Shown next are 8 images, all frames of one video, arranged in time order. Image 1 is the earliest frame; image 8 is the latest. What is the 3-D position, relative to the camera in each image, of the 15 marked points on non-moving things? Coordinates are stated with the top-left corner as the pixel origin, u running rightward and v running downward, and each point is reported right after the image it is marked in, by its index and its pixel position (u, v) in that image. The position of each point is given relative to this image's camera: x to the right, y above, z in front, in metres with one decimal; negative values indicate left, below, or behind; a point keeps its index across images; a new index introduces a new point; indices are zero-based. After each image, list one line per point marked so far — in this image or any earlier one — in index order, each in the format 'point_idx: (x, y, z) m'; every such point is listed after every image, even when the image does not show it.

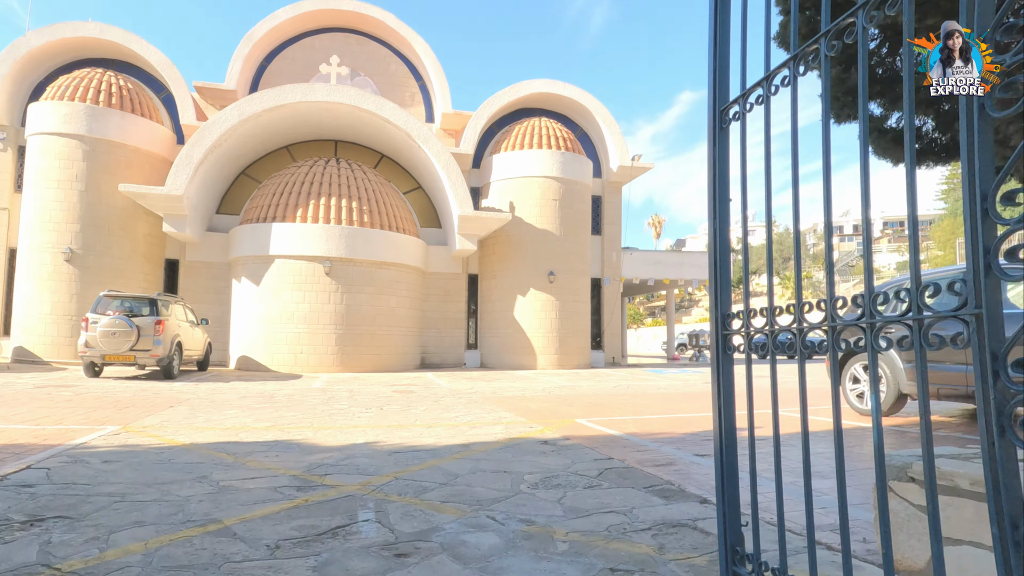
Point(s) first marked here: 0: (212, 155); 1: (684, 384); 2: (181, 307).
0: (-7.6, +3.3, +15.3) m
1: (+3.9, -2.2, +13.8) m
2: (-7.3, -0.5, +13.2) m
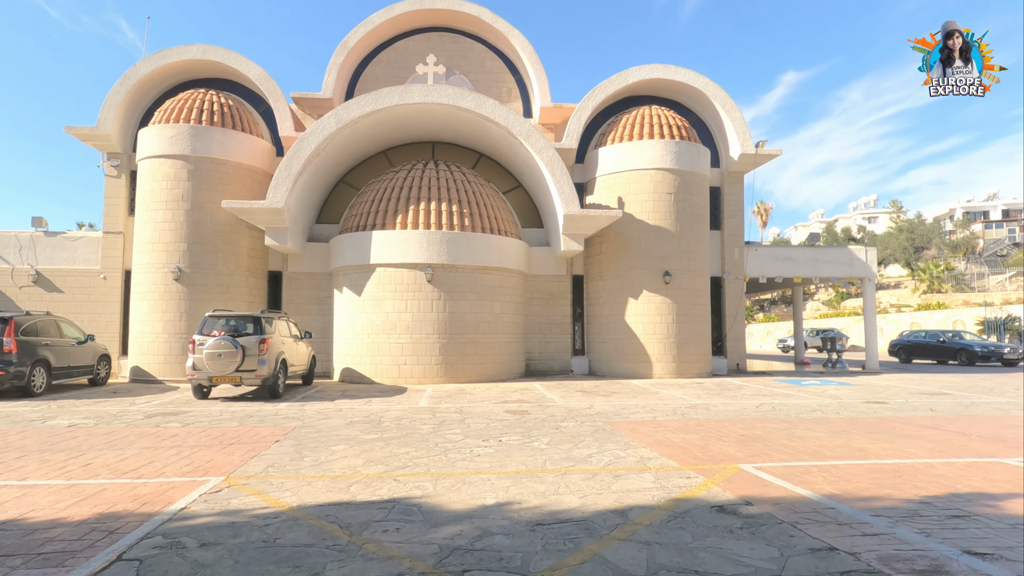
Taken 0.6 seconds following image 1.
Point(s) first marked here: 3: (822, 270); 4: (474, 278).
0: (-5.0, +3.0, +15.0) m
1: (+6.3, -2.2, +11.9) m
2: (-4.9, -0.7, +13.0) m
3: (+9.2, +0.6, +18.2) m
4: (-0.9, +0.2, +15.0) m
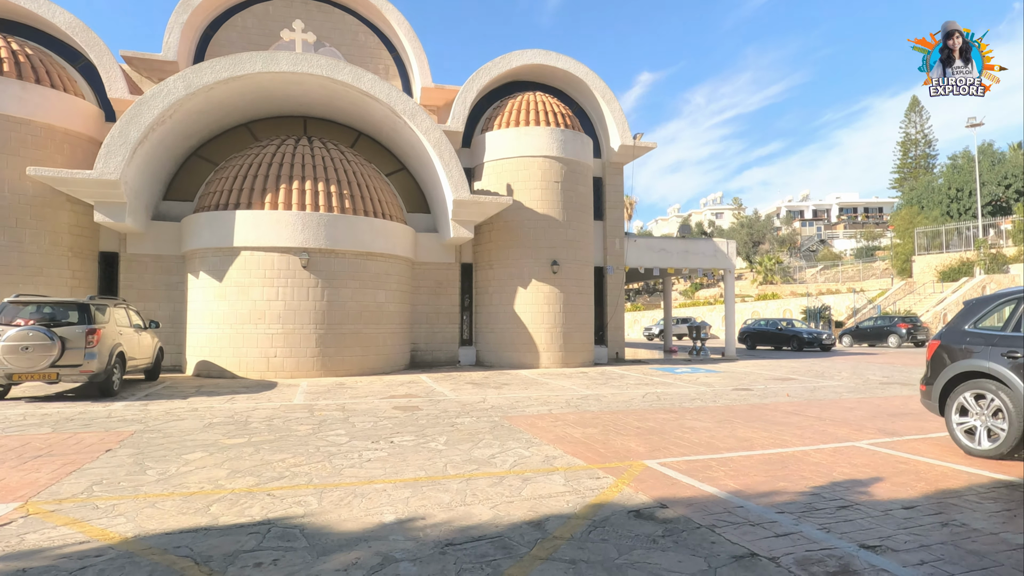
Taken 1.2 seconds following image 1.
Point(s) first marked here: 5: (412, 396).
0: (-7.5, +3.4, +13.2) m
1: (+4.1, -2.0, +12.5) m
2: (-7.0, -0.4, +11.2) m
3: (+5.7, +0.8, +19.2) m
4: (-3.6, +0.6, +14.0) m
5: (-1.8, -1.9, +10.8) m
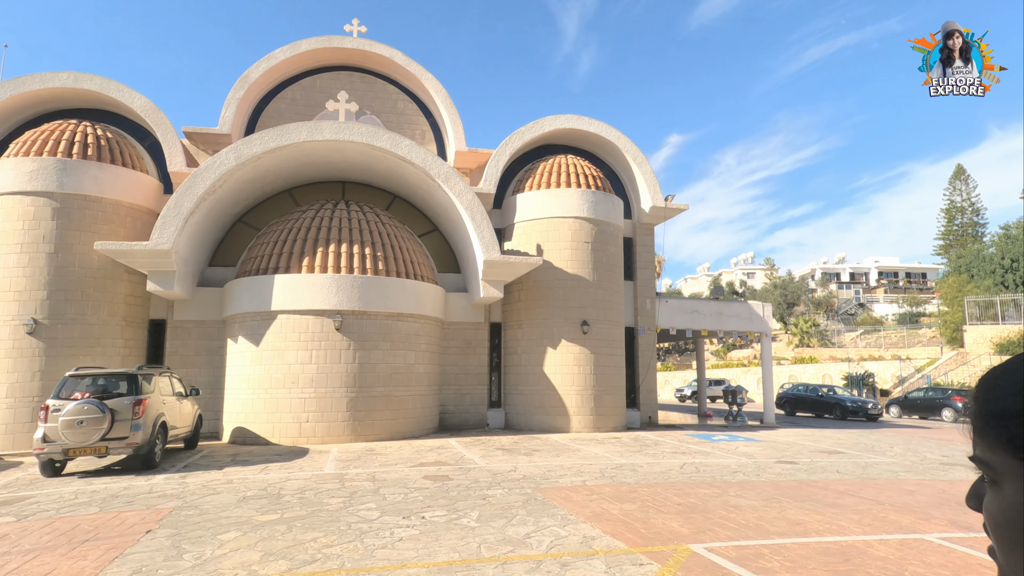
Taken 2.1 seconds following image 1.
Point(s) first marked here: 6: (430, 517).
0: (-6.9, +2.0, +13.6) m
1: (+4.7, -3.3, +11.9) m
2: (-6.5, -1.7, +11.3) m
3: (+6.6, -1.0, +18.8) m
4: (-2.9, -0.9, +14.0) m
5: (-1.2, -3.0, +10.5) m
6: (-0.9, -2.6, +6.8) m
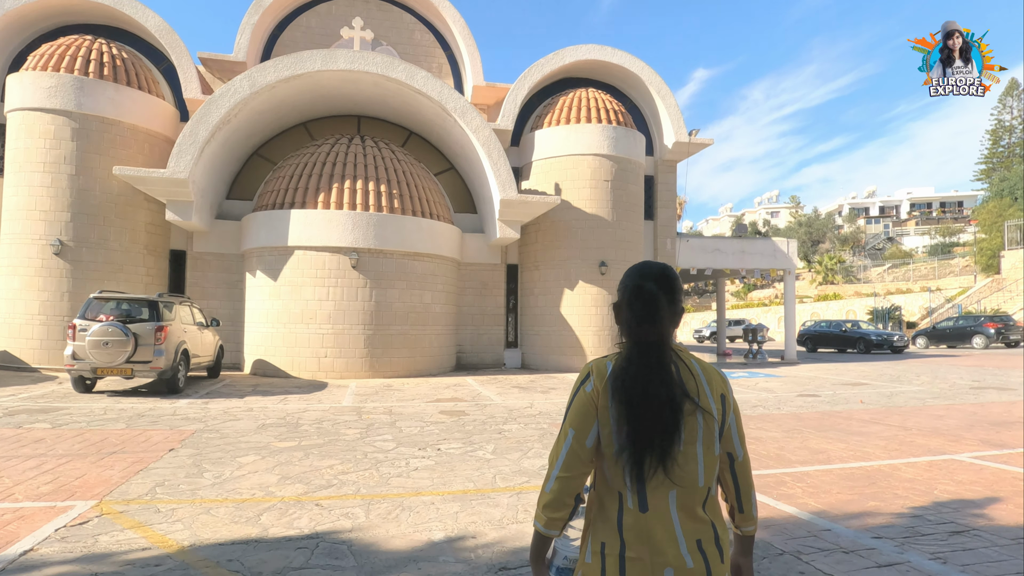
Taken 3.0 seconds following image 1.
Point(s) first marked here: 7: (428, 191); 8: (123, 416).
0: (-6.5, +3.4, +13.4) m
1: (+5.0, -2.1, +11.8) m
2: (-6.2, -0.4, +11.4) m
3: (+7.2, +0.7, +18.4) m
4: (-2.5, +0.5, +13.9) m
5: (-0.9, -1.9, +10.6) m
6: (-0.7, -1.8, +6.8) m
7: (-2.1, +2.4, +15.2) m
8: (-5.3, -1.8, +8.2) m
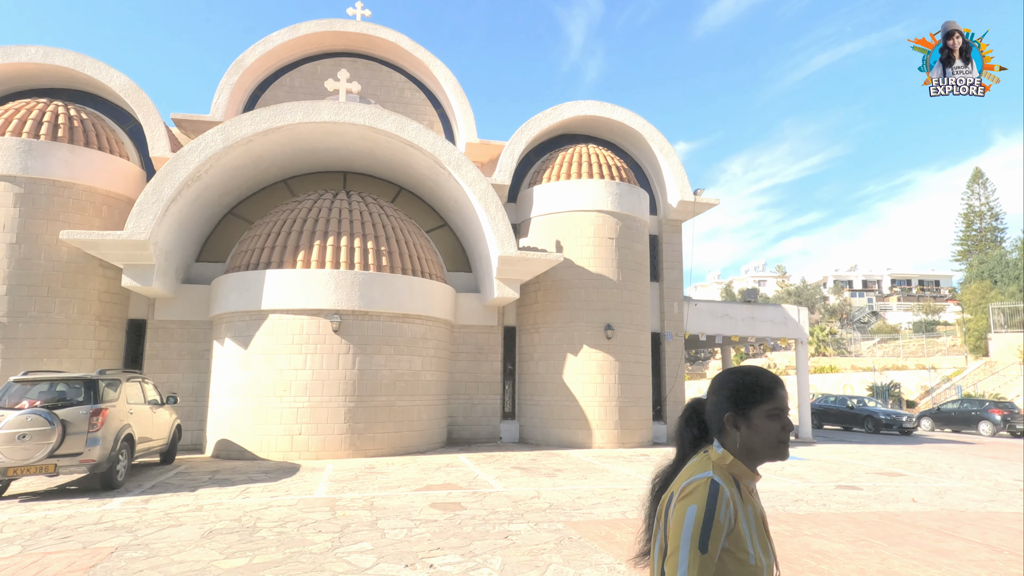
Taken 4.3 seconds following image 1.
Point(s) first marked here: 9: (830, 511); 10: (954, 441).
0: (-6.5, +2.0, +12.3) m
1: (+5.1, -3.2, +10.4) m
2: (-6.1, -1.5, +9.9) m
3: (+7.1, -1.1, +17.3) m
4: (-2.5, -0.8, +12.6) m
5: (-0.9, -3.0, +9.1) m
6: (-0.6, -2.4, +5.3) m
7: (-2.2, +0.9, +14.1) m
8: (-5.2, -2.6, +6.6) m
9: (+4.5, -2.9, +8.3) m
10: (+14.2, -4.7, +19.4) m
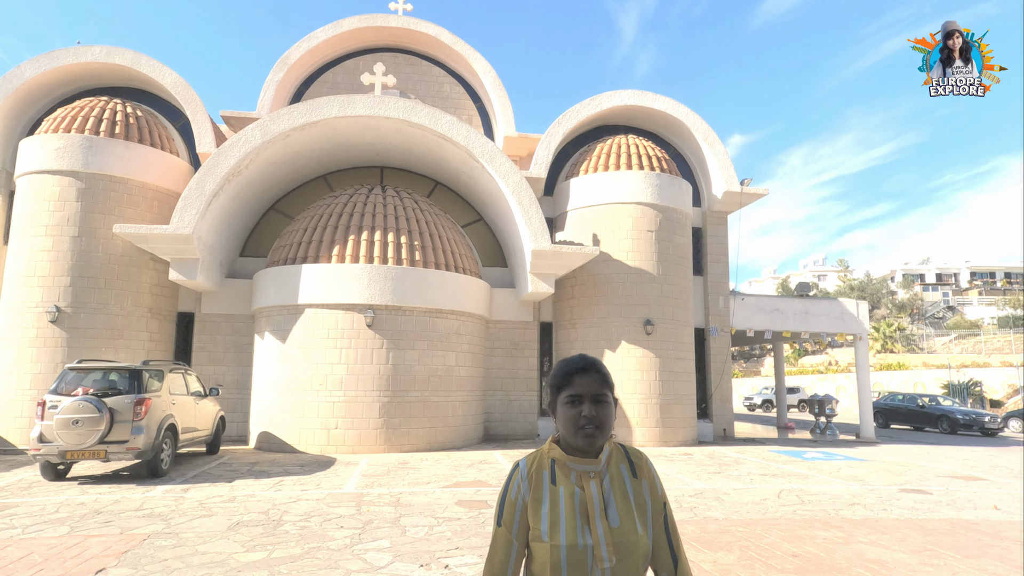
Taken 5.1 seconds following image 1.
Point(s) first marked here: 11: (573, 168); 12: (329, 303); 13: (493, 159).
0: (-5.8, +2.1, +12.5) m
1: (+5.6, -3.1, +9.8) m
2: (-5.6, -1.5, +10.2) m
3: (+8.1, -0.9, +16.5) m
4: (-1.8, -0.7, +12.6) m
5: (-0.5, -2.9, +8.9) m
6: (-0.5, -2.4, +5.1) m
7: (-1.3, +1.0, +14.0) m
8: (-5.0, -2.5, +6.8) m
9: (+4.8, -2.8, +7.8) m
10: (+15.4, -4.5, +18.1) m
11: (+1.6, +3.1, +15.8) m
12: (-3.6, -0.3, +12.0) m
13: (-0.4, +2.8, +13.1) m
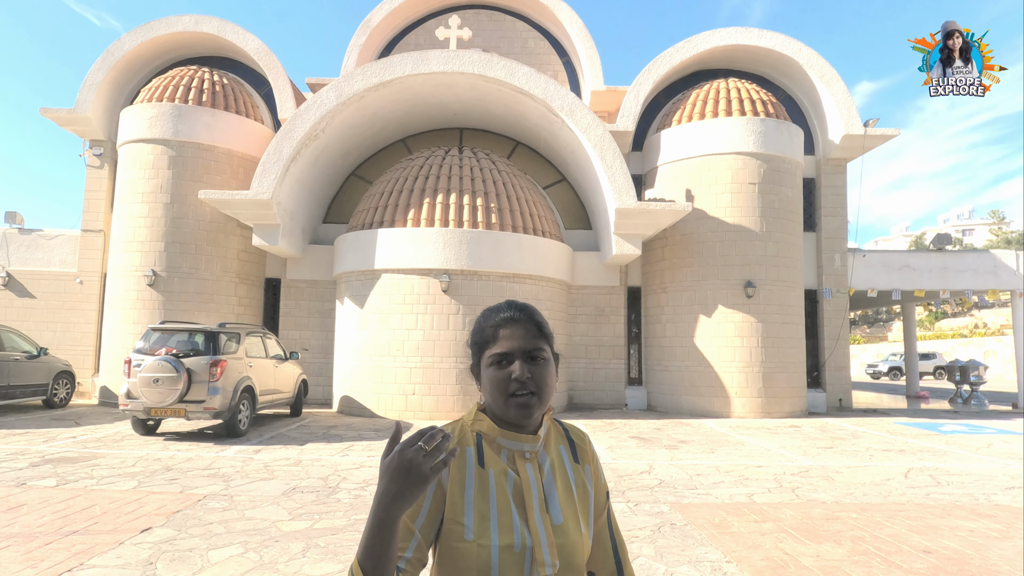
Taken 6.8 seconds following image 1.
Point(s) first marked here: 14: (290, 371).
0: (-4.2, +2.8, +12.5) m
1: (+6.7, -2.5, +8.2) m
2: (-4.3, -0.9, +10.3) m
3: (+10.2, +0.1, +14.3) m
4: (-0.2, 0.0, +12.0) m
5: (+0.6, -2.3, +8.3) m
6: (-0.1, -2.0, +4.6) m
7: (+0.5, +1.8, +13.3) m
8: (-4.2, -2.1, +6.9) m
9: (+5.6, -2.3, +6.3) m
10: (+17.7, -3.4, +14.9) m
11: (+3.6, +4.0, +14.5) m
12: (-2.1, +0.4, +11.8) m
13: (+1.2, +3.5, +12.1) m
14: (-4.1, -1.5, +11.2) m
